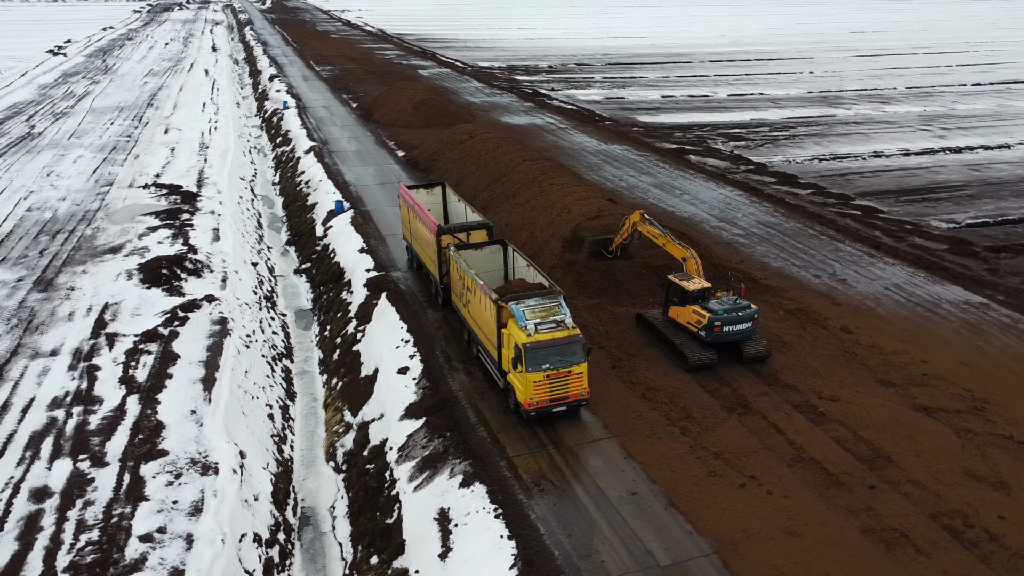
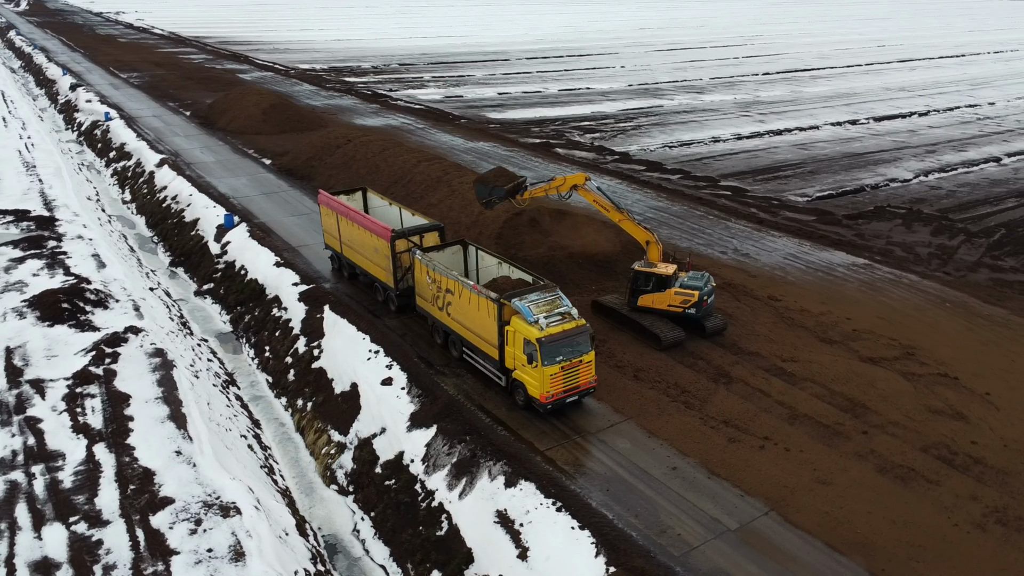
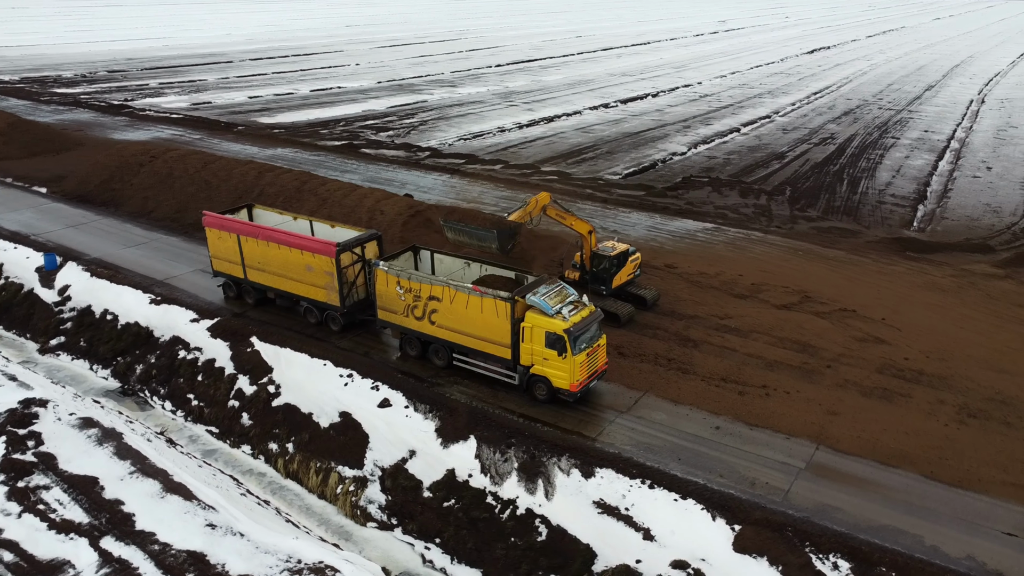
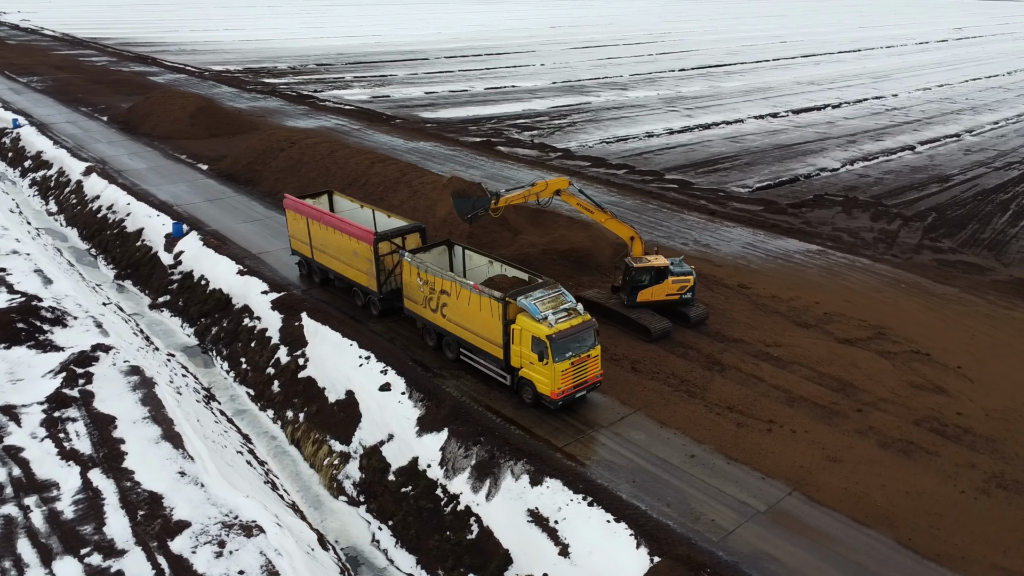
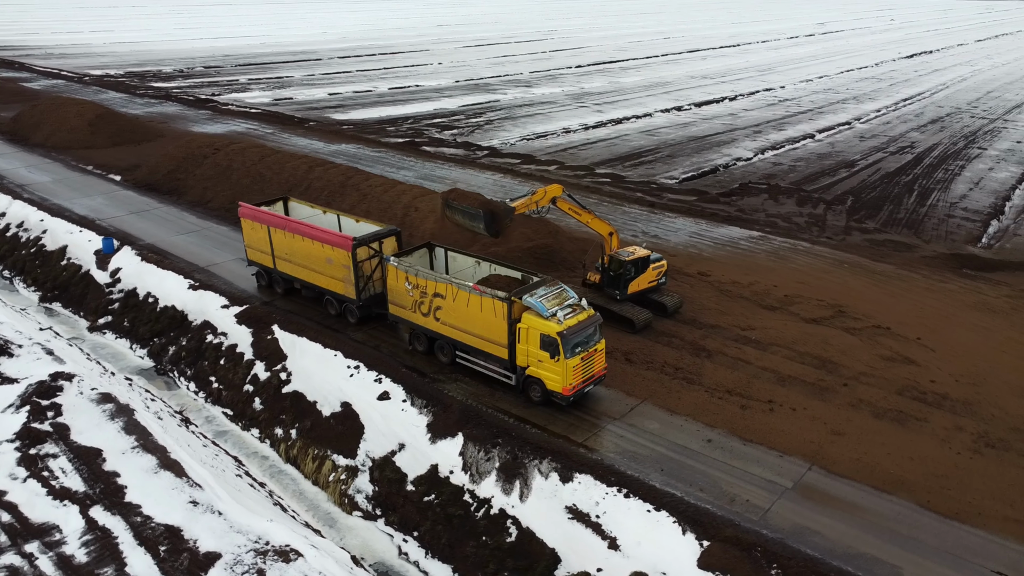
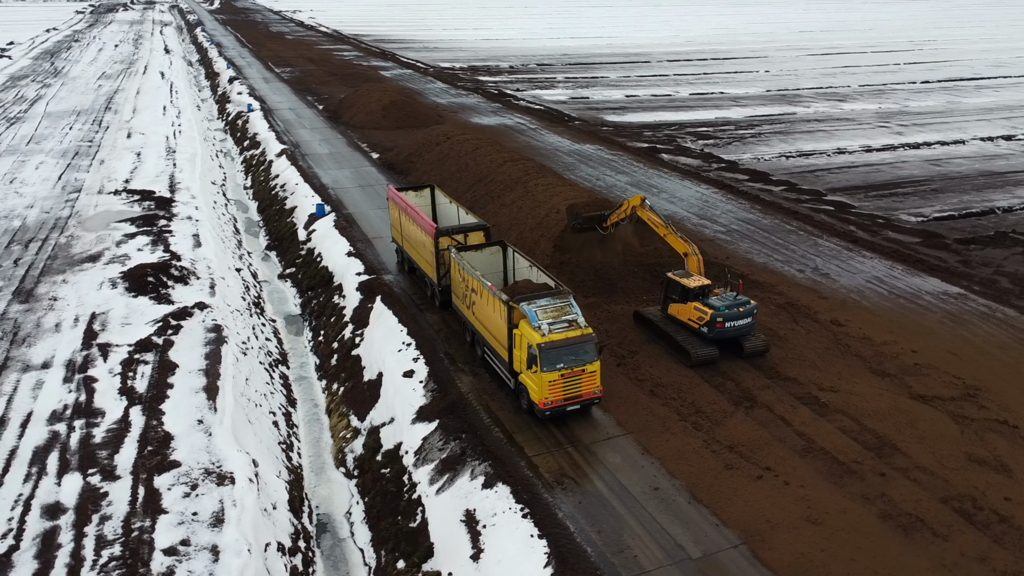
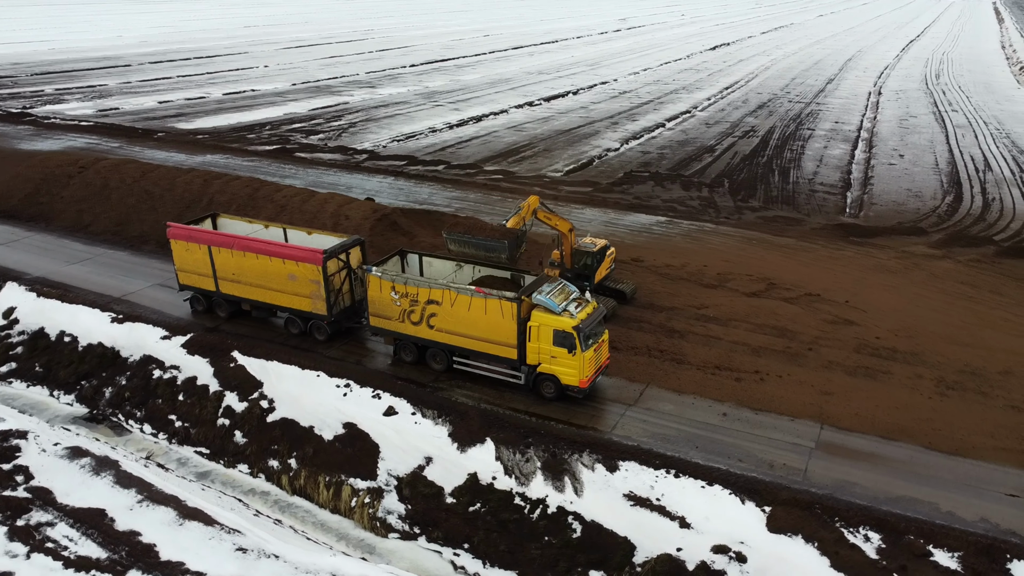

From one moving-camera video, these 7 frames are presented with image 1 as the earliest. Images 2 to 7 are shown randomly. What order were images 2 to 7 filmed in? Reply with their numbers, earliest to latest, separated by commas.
6, 2, 4, 5, 3, 7
